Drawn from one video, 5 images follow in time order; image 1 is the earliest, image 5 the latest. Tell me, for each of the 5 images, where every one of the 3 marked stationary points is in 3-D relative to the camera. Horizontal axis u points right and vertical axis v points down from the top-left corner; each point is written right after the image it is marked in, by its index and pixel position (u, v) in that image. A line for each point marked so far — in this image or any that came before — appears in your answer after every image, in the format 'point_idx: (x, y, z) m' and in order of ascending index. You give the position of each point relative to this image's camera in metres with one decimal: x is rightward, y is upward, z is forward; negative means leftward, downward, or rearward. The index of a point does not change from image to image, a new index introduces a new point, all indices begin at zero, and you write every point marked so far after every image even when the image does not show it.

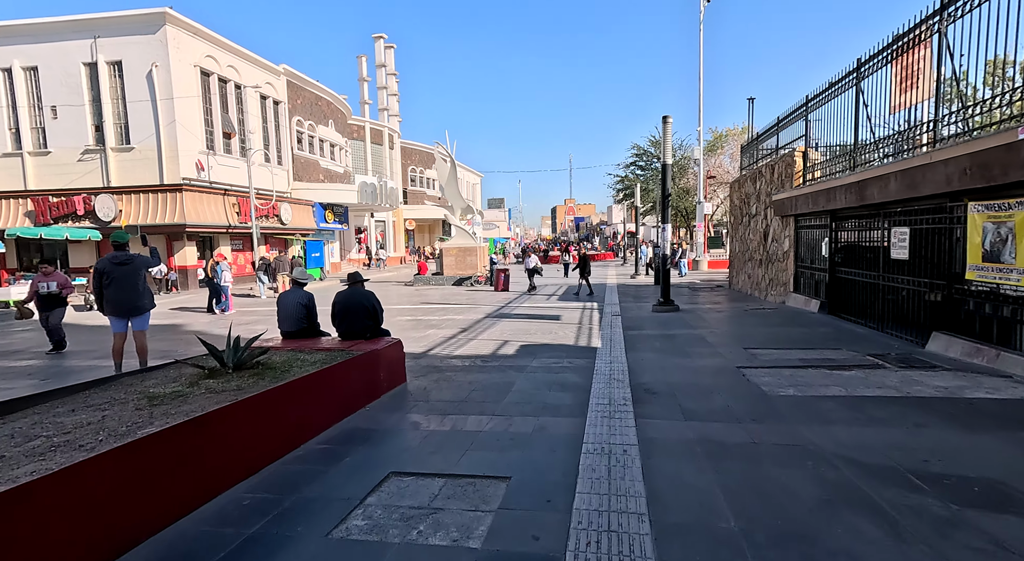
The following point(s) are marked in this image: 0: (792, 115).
0: (+6.9, +4.1, +13.5) m
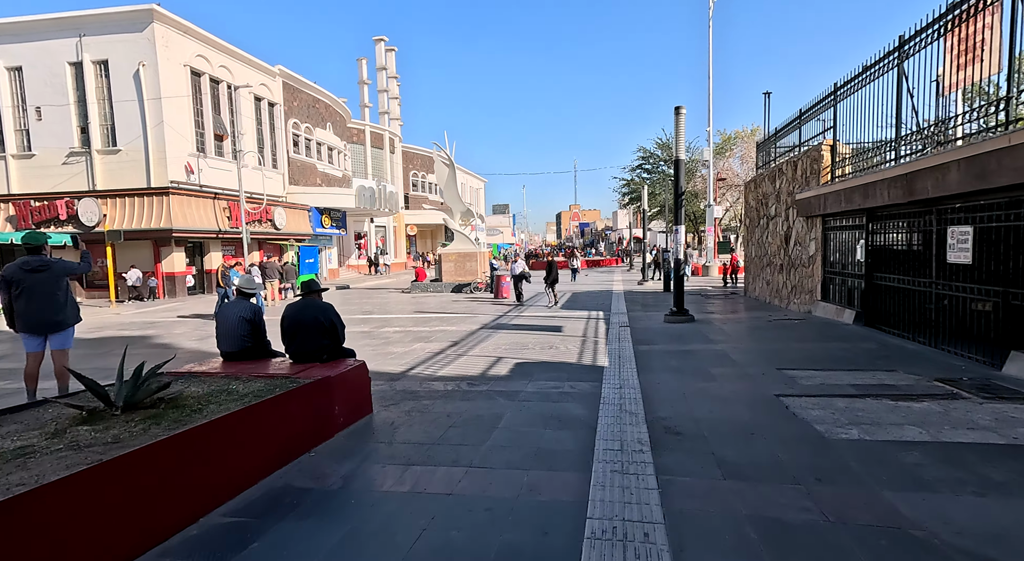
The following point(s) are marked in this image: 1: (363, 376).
0: (+6.9, +3.9, +12.3) m
1: (-1.4, -0.9, +5.2) m
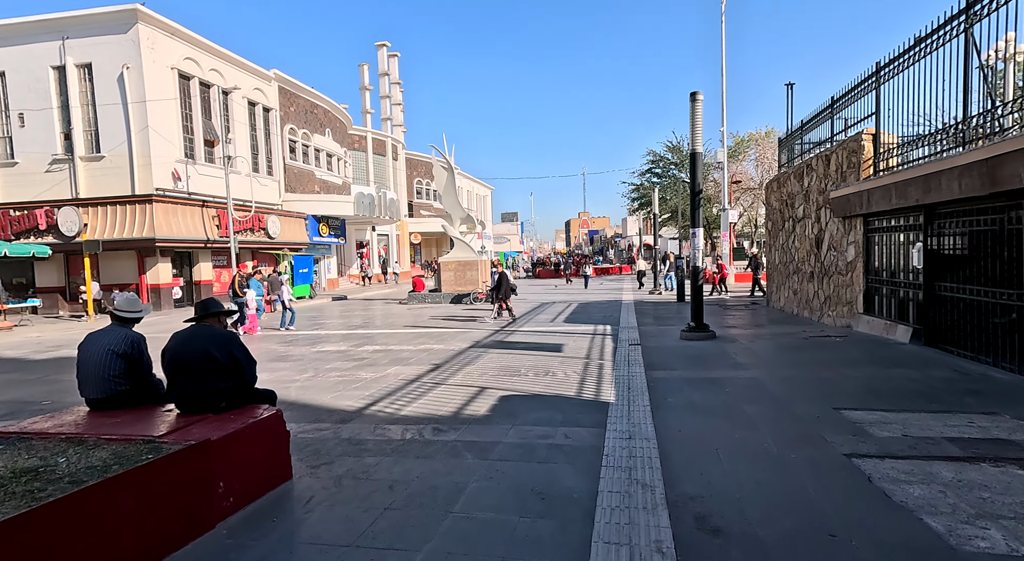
0: (+6.7, +3.7, +10.8) m
1: (-1.7, -1.1, +3.8) m
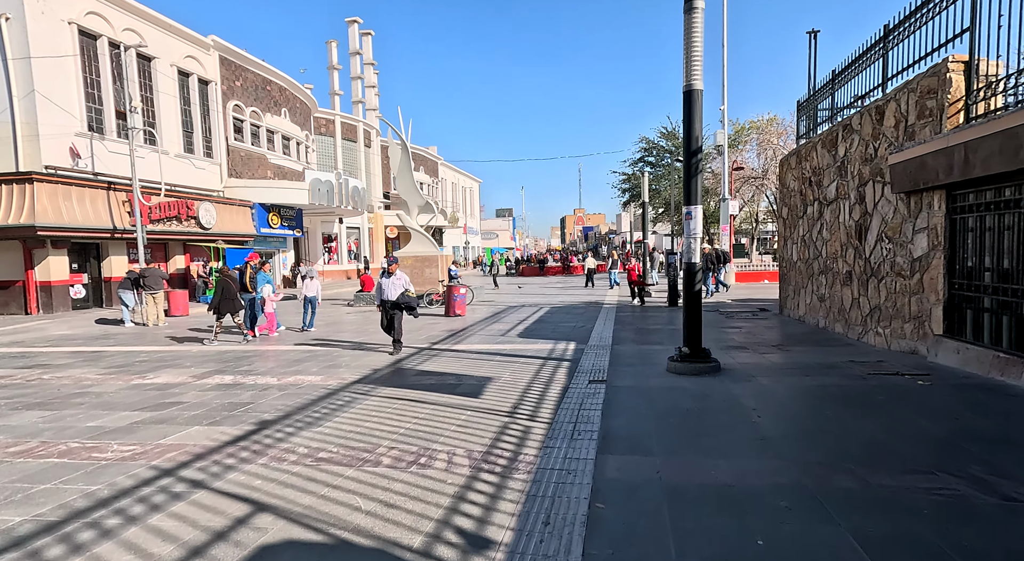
0: (+5.6, +3.7, +7.4) m
1: (-2.8, -1.1, +0.4) m
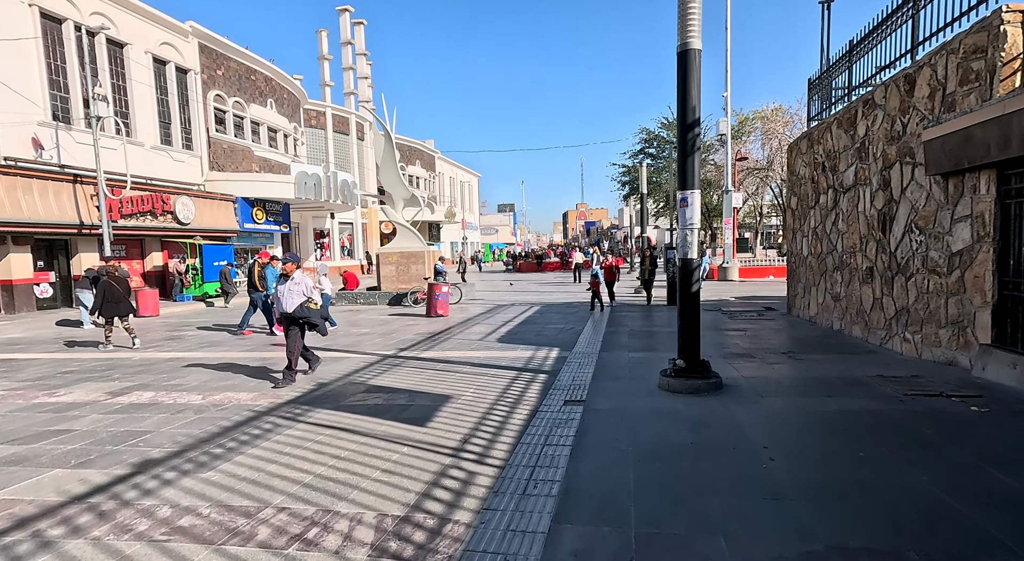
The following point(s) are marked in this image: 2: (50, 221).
0: (+5.1, +3.7, +6.3) m
1: (-3.3, -1.2, -0.7) m
2: (-14.6, +1.9, +17.3) m
